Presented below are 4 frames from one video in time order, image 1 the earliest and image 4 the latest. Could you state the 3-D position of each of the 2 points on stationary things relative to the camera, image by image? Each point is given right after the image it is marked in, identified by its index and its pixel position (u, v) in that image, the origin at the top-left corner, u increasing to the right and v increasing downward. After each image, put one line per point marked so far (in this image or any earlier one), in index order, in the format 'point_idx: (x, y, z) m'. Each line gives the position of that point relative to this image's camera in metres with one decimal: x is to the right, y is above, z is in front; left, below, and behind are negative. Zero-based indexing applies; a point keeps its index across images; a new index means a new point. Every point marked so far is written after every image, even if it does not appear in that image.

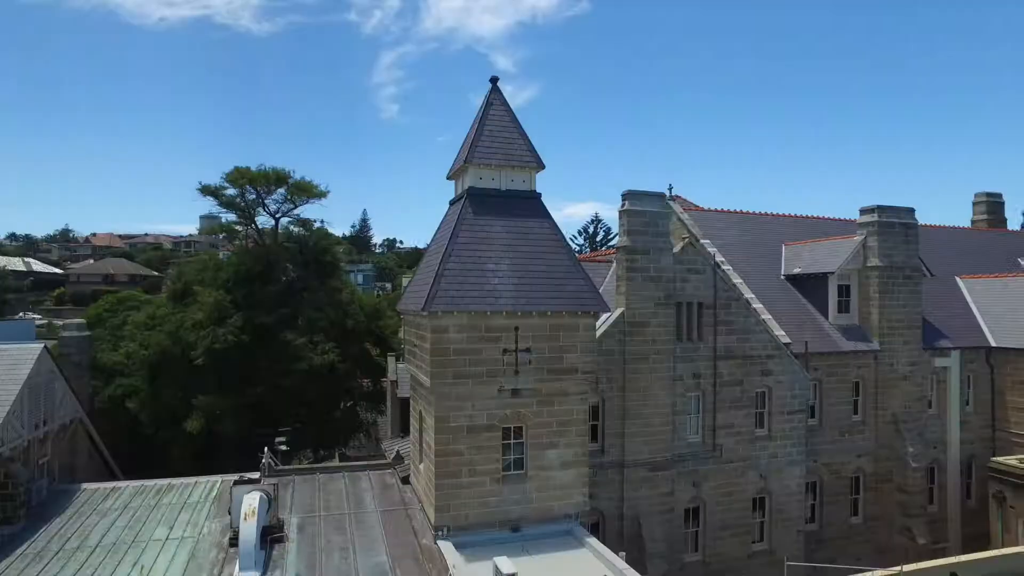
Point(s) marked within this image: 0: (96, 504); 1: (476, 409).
0: (-10.0, -5.1, +15.3) m
1: (-0.8, -2.7, +14.1) m
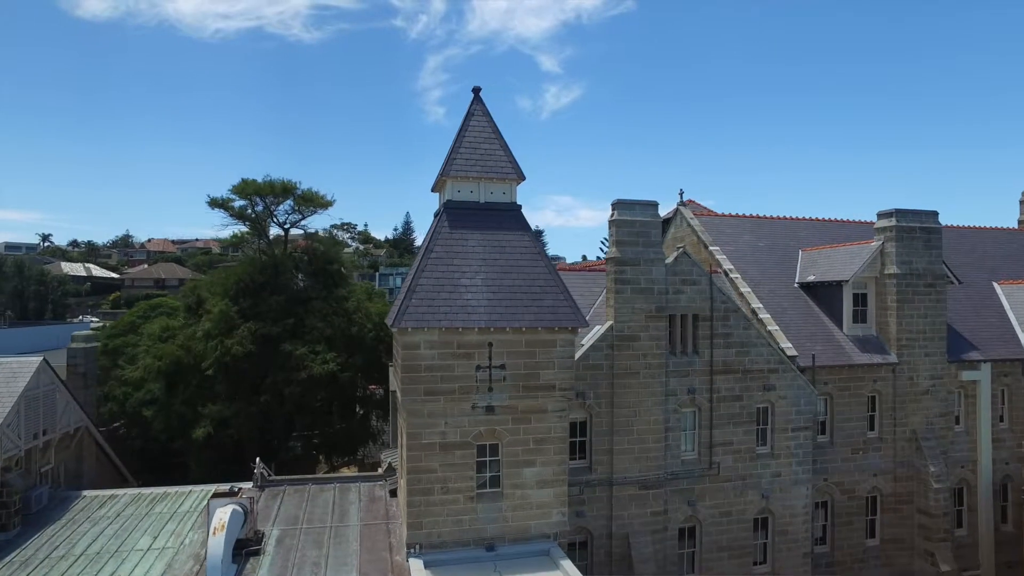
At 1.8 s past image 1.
0: (-10.4, -5.5, +15.8) m
1: (-1.4, -3.0, +14.0) m
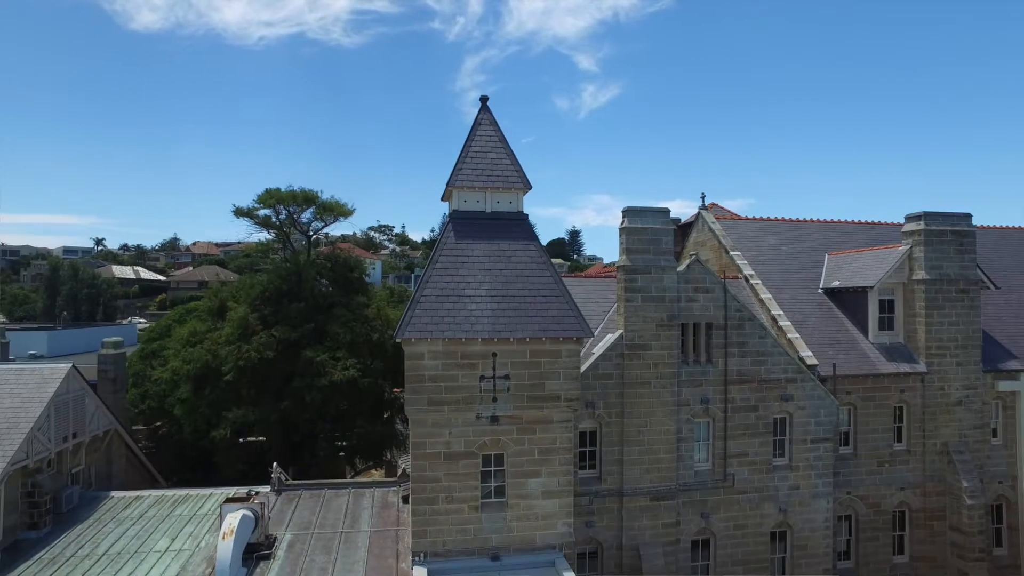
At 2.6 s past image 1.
0: (-10.2, -5.8, +16.5) m
1: (-1.3, -3.2, +14.0) m
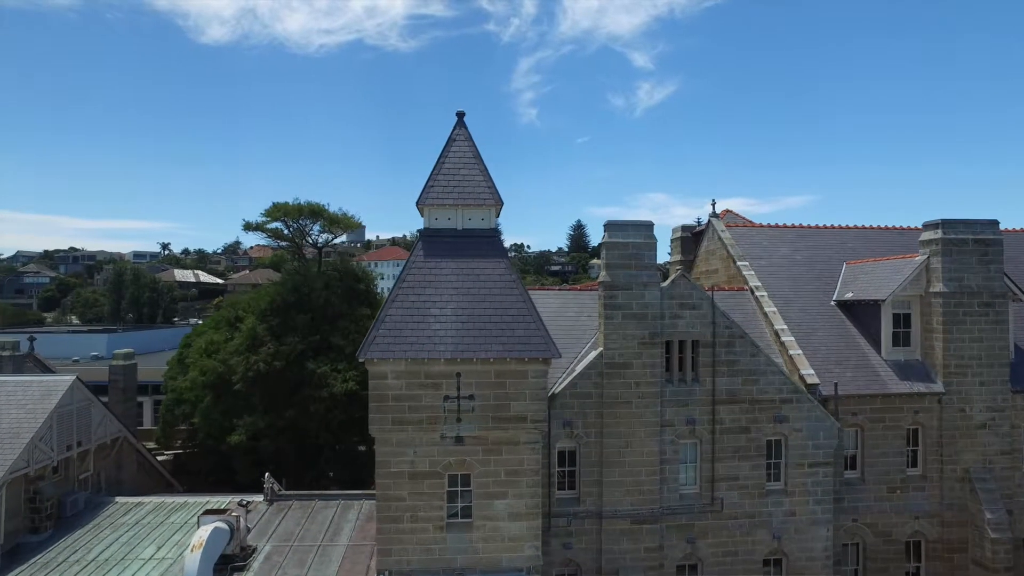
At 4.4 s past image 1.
0: (-10.7, -6.2, +17.3) m
1: (-2.1, -3.7, +14.0) m
